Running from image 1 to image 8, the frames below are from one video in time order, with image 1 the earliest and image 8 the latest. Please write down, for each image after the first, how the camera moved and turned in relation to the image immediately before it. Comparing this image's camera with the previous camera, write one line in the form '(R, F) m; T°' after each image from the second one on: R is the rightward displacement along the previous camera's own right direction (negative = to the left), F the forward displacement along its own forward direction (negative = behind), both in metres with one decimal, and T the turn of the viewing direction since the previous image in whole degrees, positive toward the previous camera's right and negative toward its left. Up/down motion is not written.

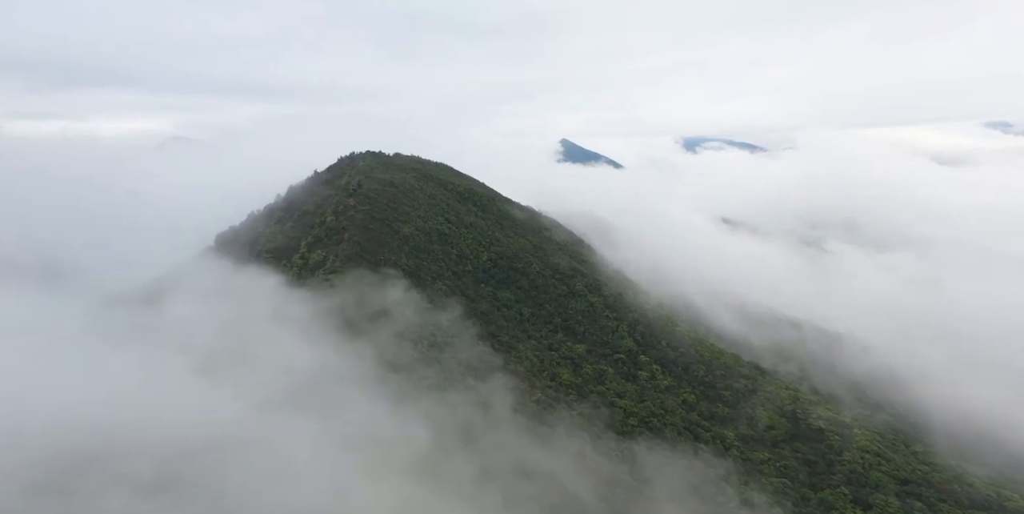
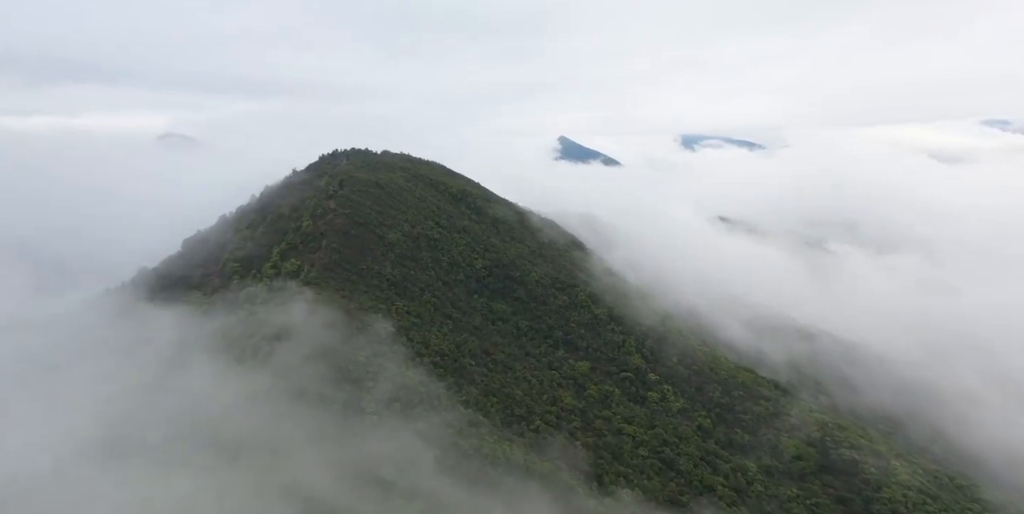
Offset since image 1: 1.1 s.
(+0.4, +6.3) m; 0°
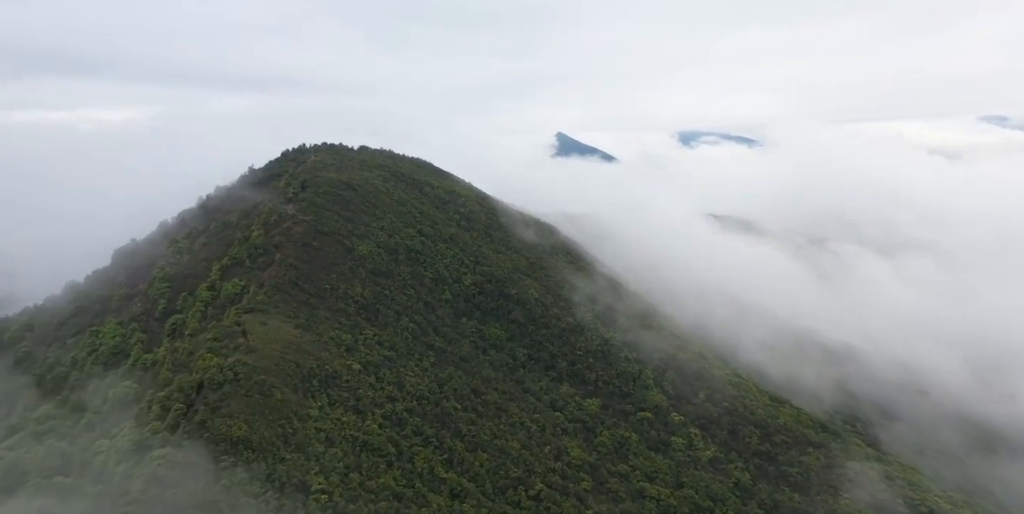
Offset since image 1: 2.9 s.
(+0.3, +10.4) m; 0°
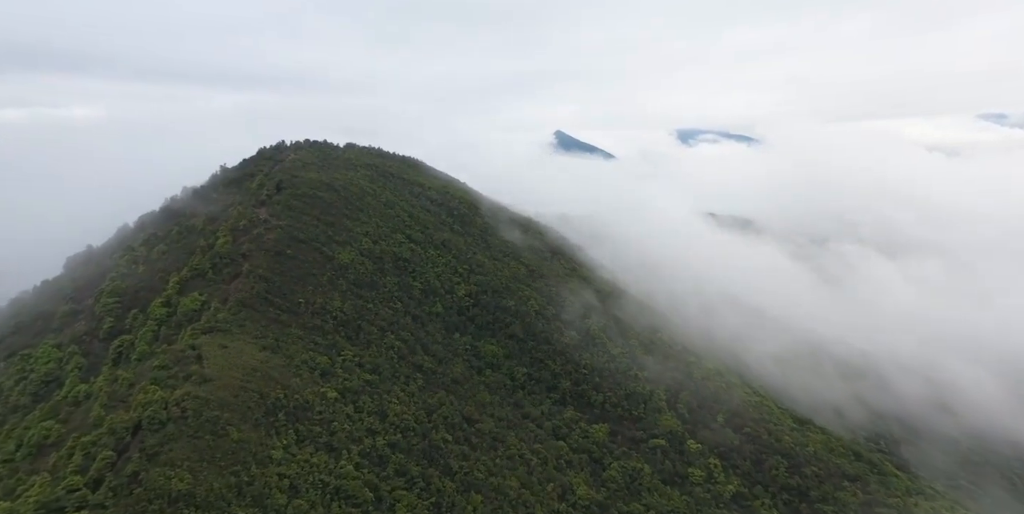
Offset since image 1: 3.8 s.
(+0.1, +5.3) m; 0°
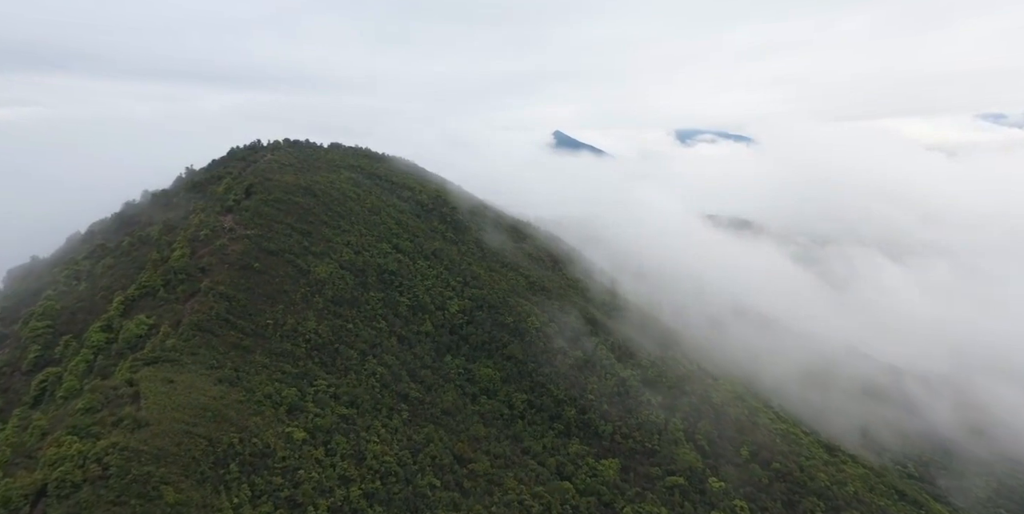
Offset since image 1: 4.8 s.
(+0.1, +5.3) m; 0°
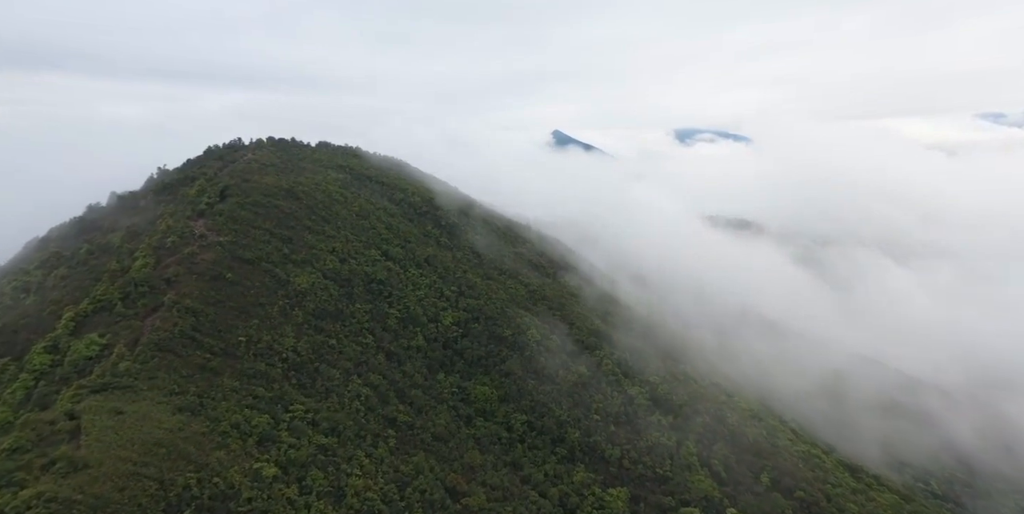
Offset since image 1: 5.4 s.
(+0.1, +3.6) m; 0°
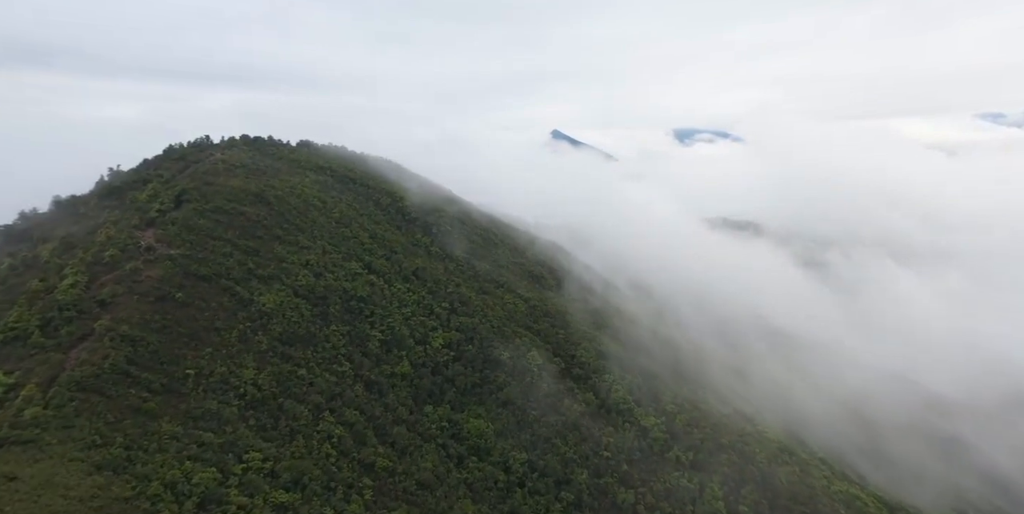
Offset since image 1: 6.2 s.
(+0.1, +5.2) m; 0°
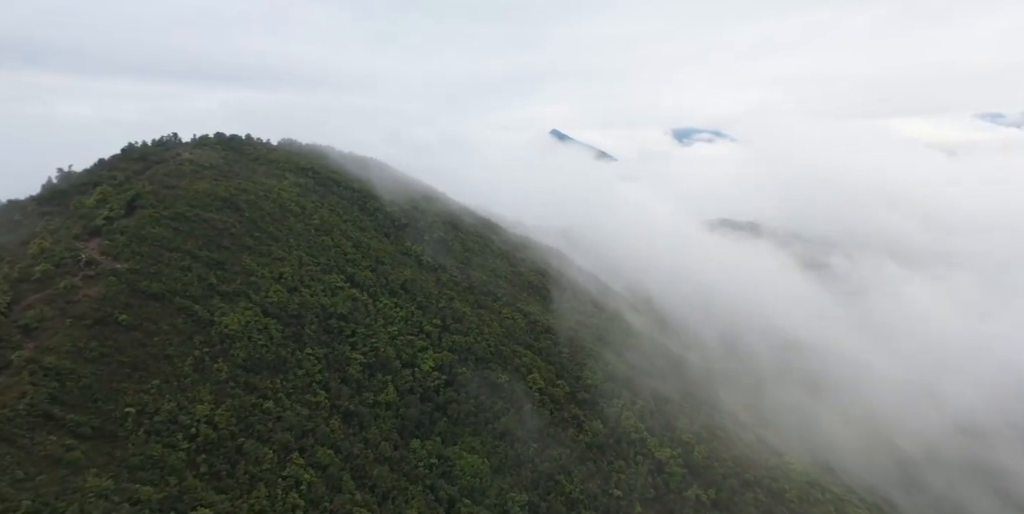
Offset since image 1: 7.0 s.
(+0.1, +4.3) m; 0°
